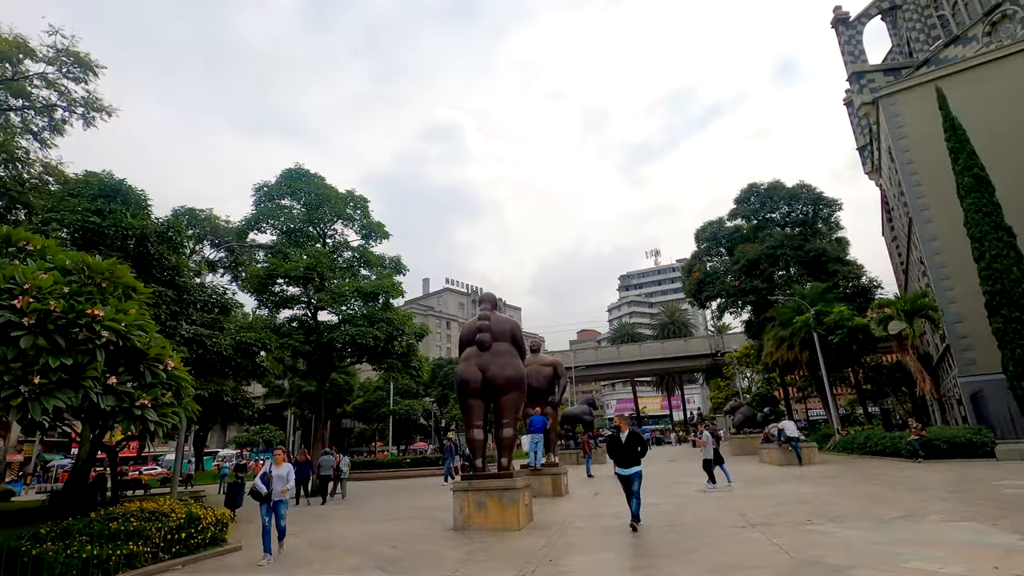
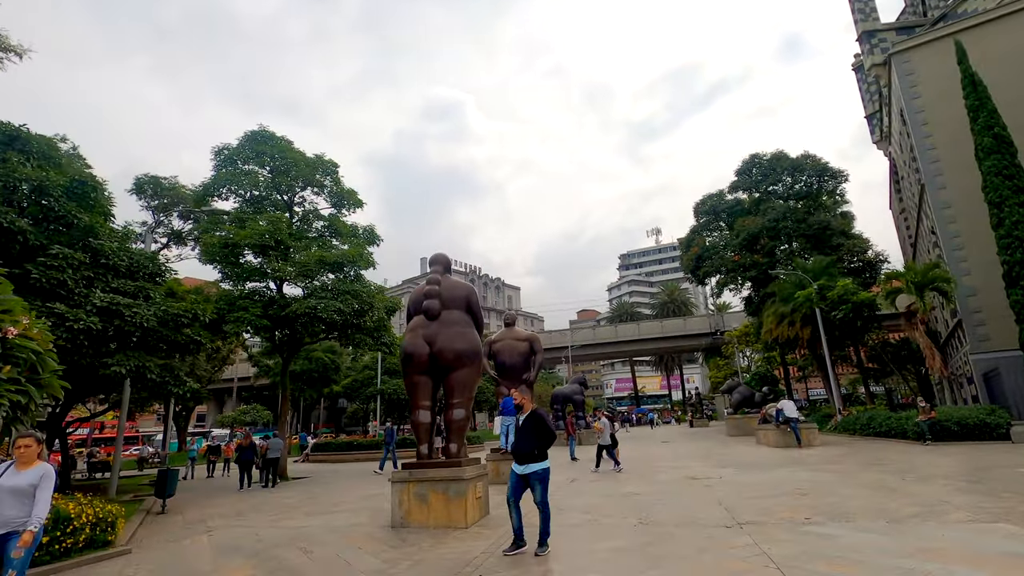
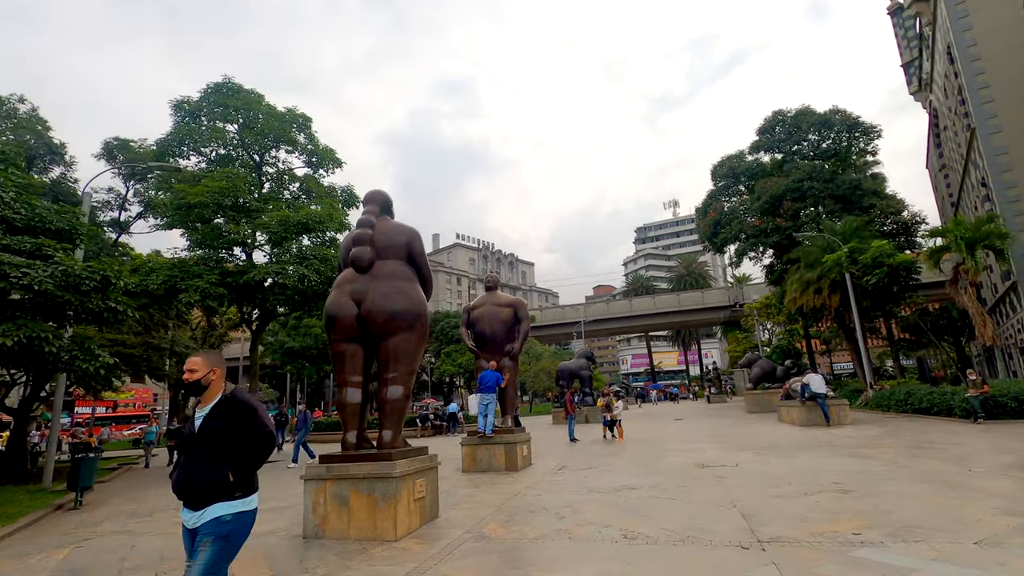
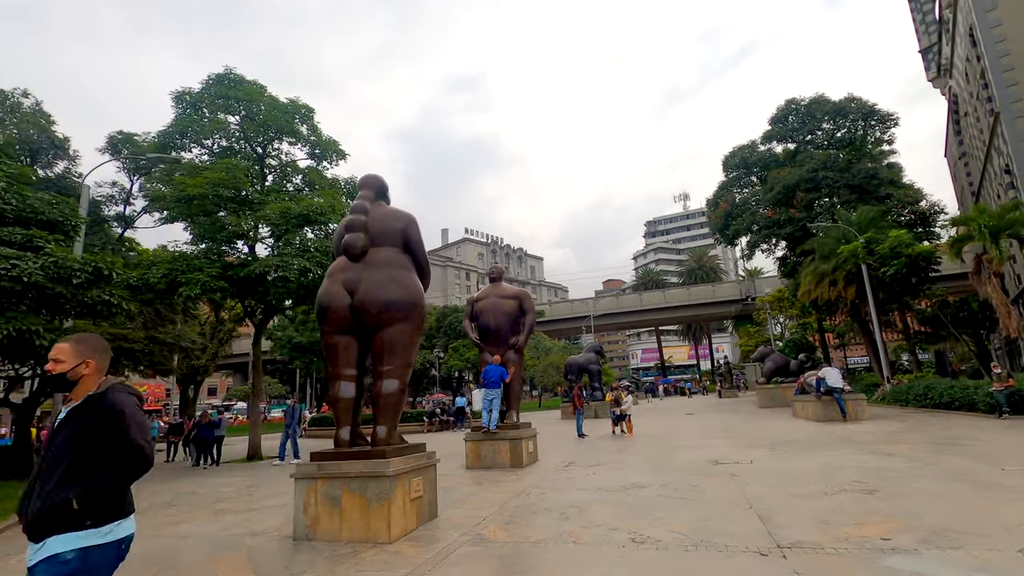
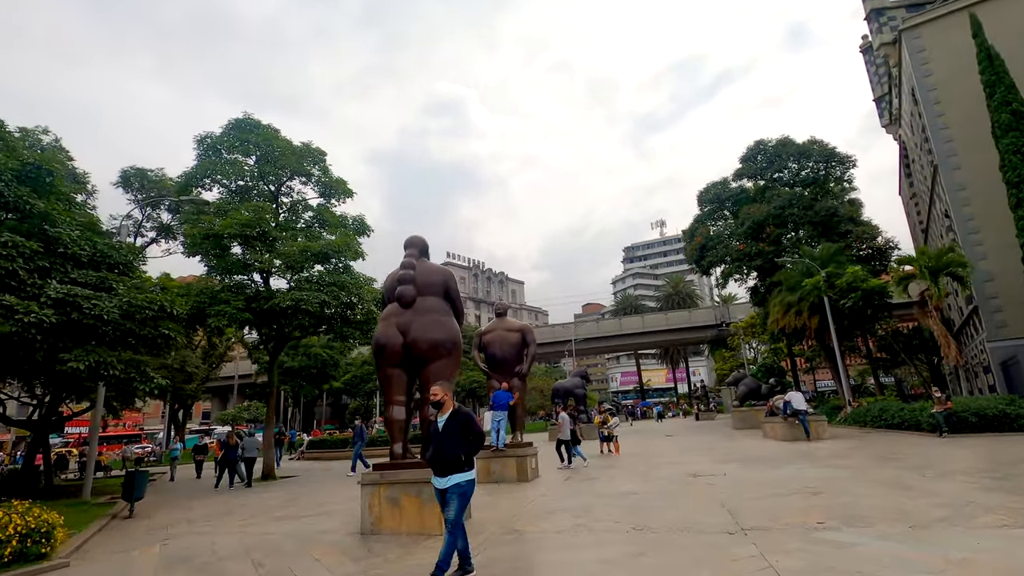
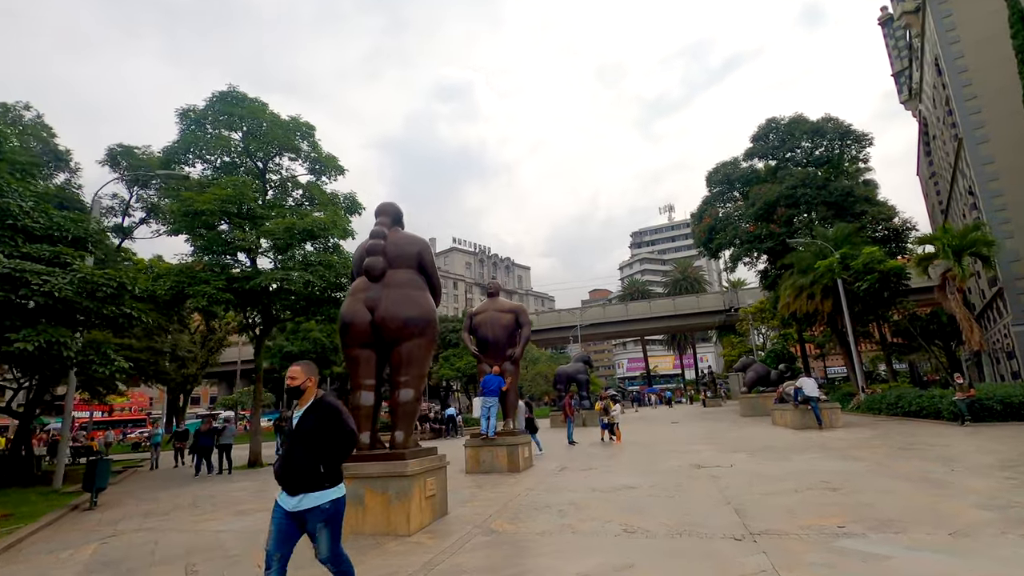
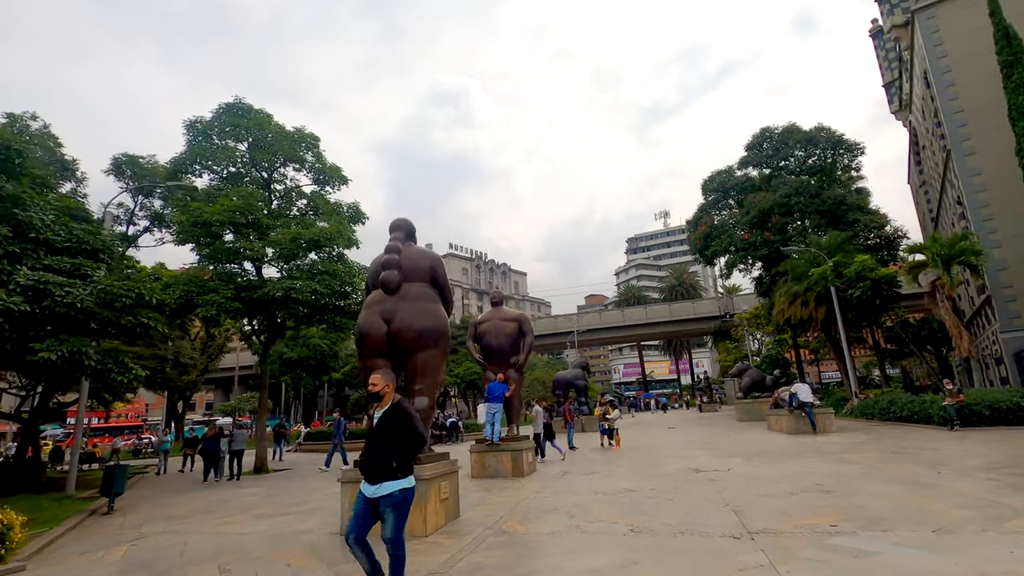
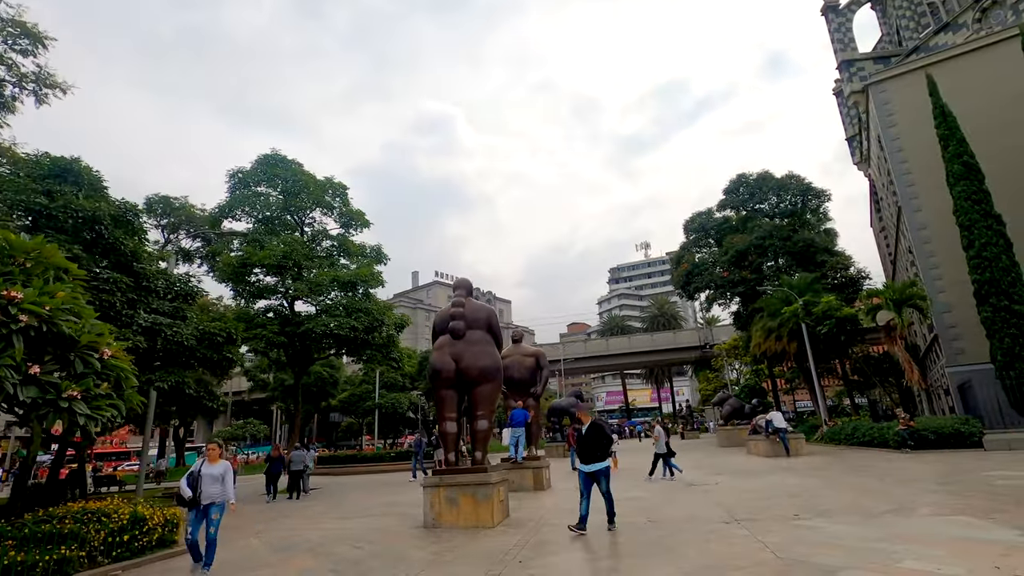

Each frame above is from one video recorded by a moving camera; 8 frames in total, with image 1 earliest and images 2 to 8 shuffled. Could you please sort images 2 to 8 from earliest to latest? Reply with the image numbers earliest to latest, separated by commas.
8, 2, 5, 7, 6, 3, 4
